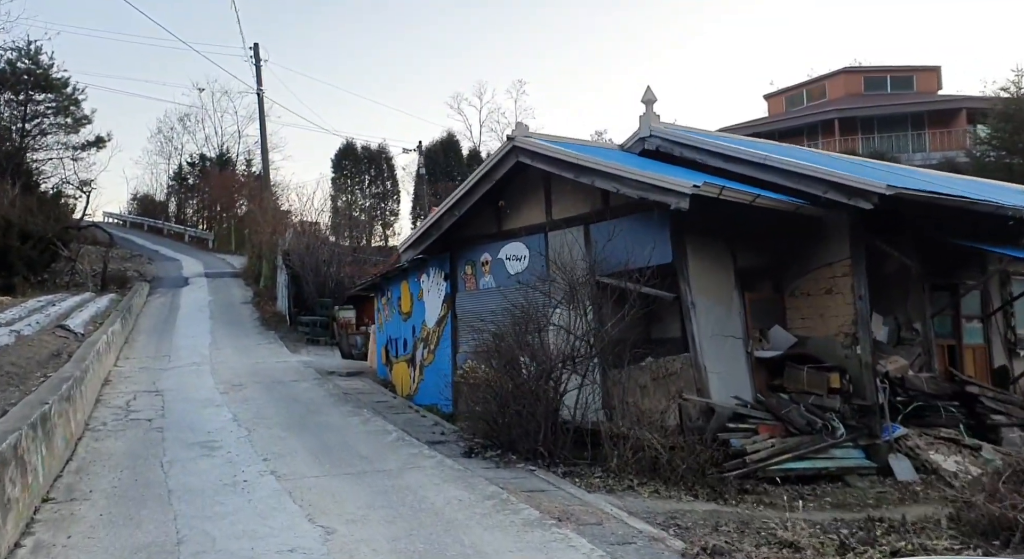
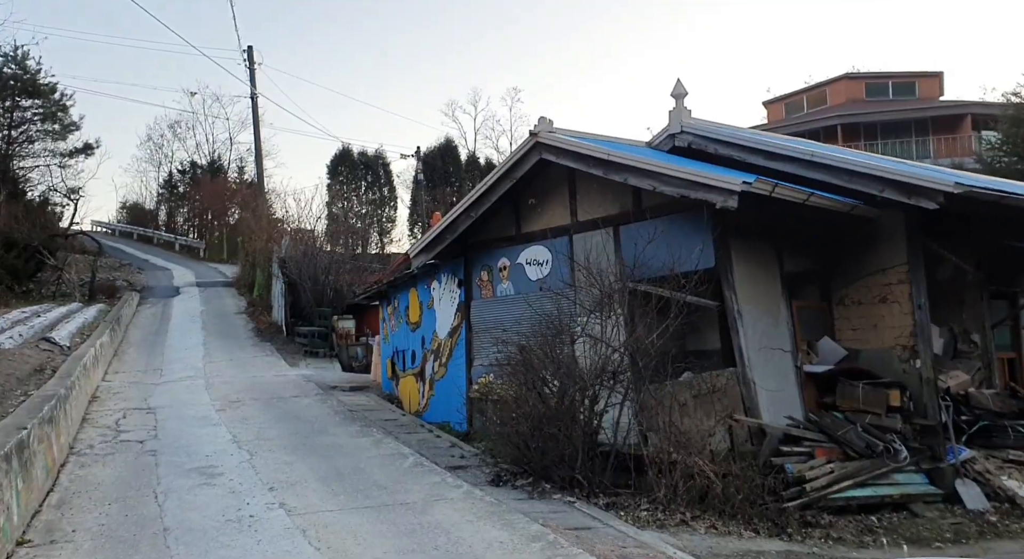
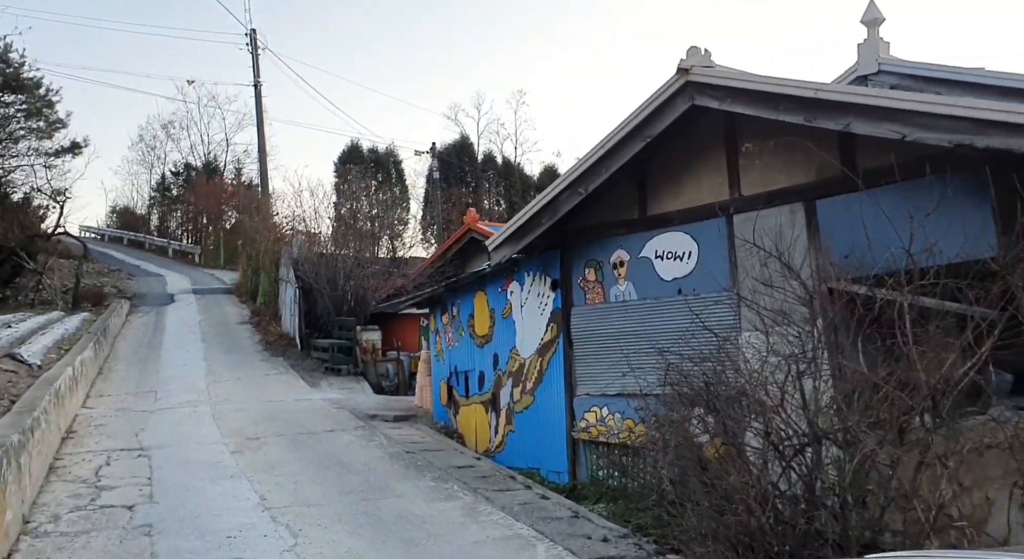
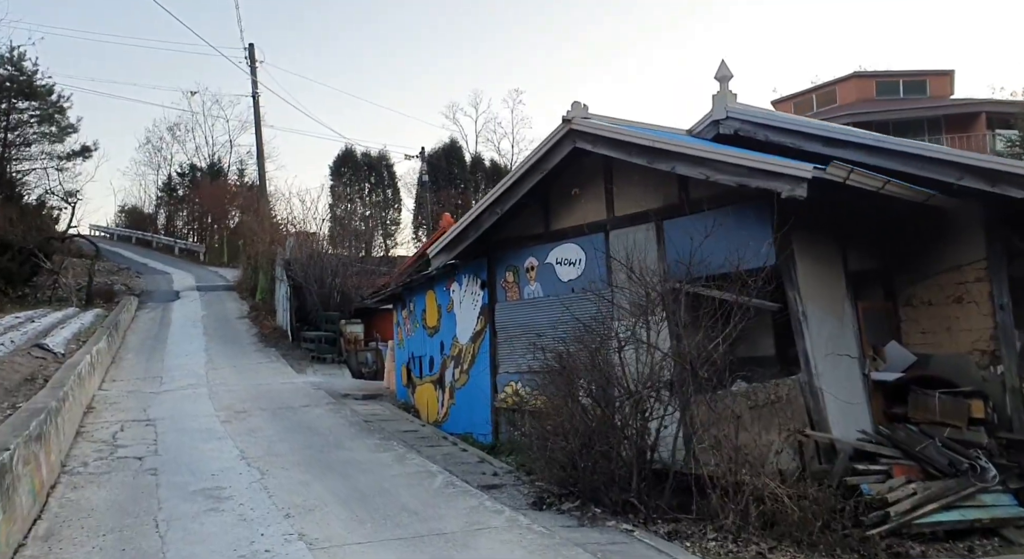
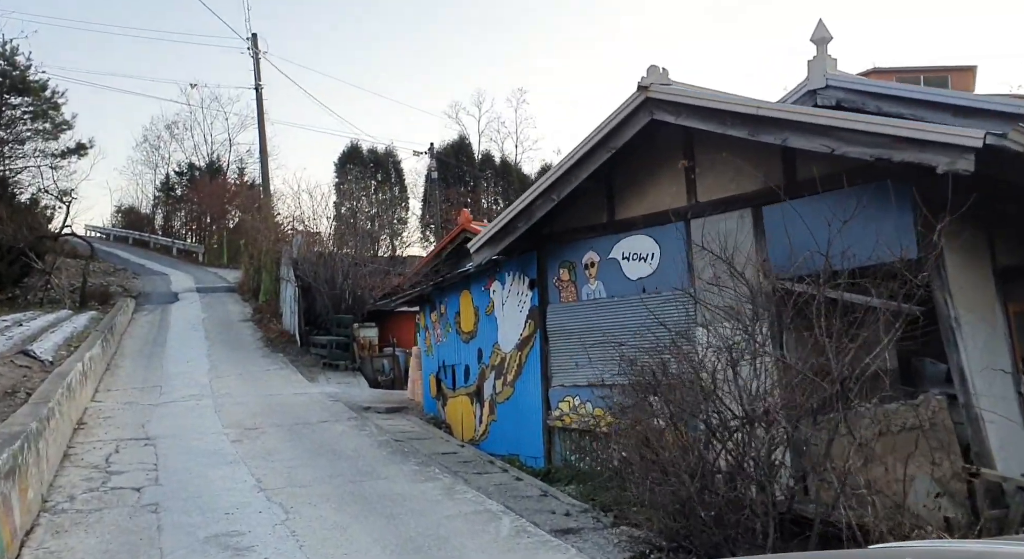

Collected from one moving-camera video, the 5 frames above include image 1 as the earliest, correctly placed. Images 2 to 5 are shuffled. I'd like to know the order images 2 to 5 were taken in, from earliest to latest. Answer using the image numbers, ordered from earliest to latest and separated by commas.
2, 4, 5, 3
